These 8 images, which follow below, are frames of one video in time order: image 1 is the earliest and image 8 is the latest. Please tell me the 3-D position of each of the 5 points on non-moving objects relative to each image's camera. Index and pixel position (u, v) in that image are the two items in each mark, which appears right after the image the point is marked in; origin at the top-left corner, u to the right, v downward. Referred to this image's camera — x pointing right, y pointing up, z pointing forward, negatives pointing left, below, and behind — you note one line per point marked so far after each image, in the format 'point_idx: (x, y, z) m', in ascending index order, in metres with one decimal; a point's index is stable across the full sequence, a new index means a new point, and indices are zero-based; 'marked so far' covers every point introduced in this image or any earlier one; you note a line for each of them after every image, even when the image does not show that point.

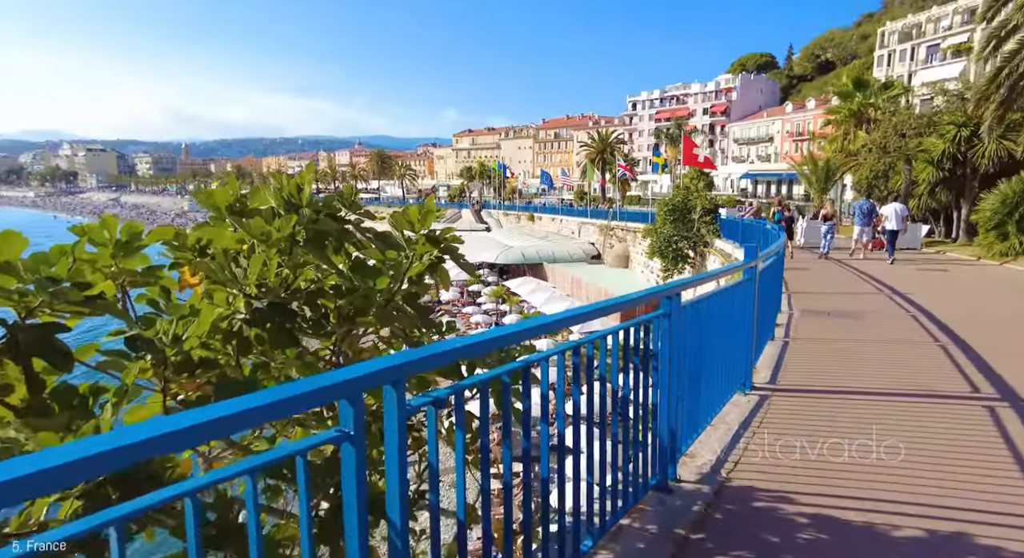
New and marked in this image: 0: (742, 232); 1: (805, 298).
0: (+6.9, +1.4, +16.7) m
1: (+4.8, -0.4, +8.9) m
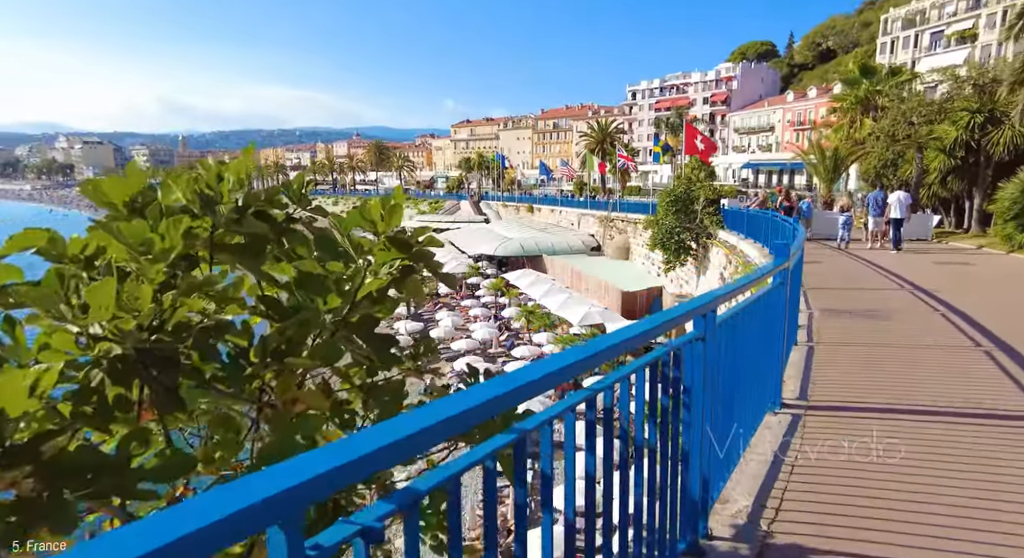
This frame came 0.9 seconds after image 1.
0: (+6.8, +1.6, +16.2) m
1: (+4.7, -0.4, +8.4) m
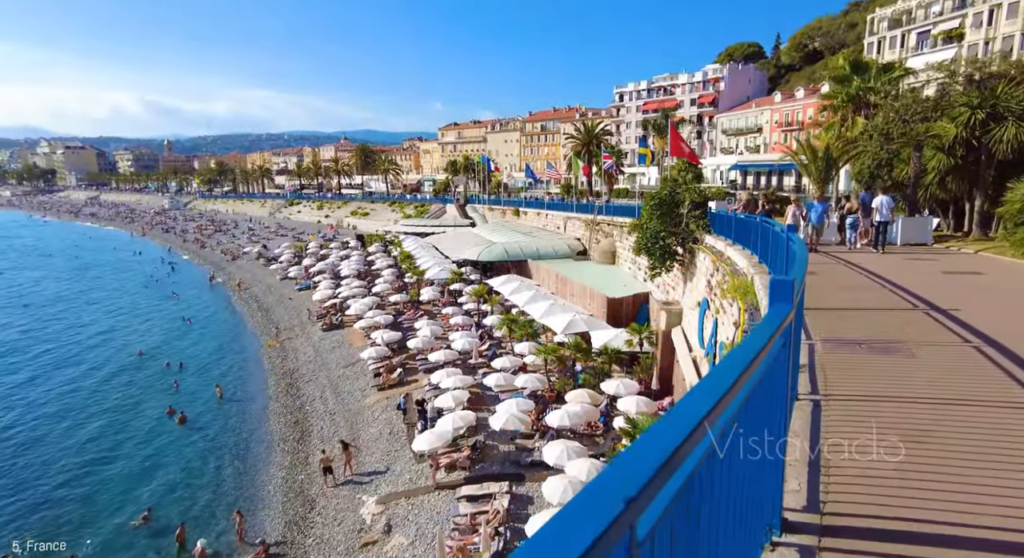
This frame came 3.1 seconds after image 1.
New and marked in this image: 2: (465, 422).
0: (+6.1, +1.4, +15.2) m
1: (+4.1, -0.6, +7.4) m
2: (-1.4, -4.3, +16.5) m
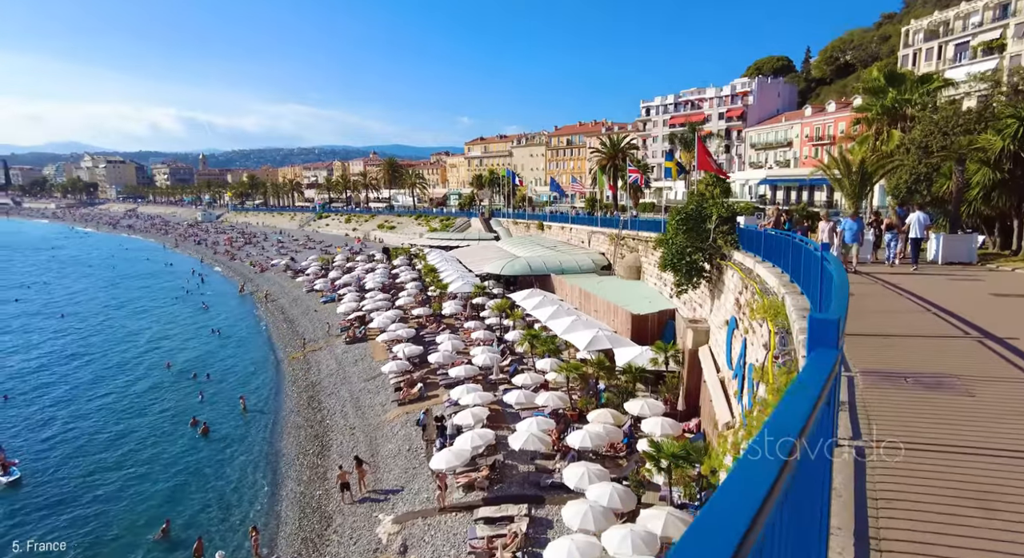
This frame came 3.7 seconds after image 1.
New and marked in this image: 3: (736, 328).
0: (+6.6, +0.9, +14.6) m
1: (+4.3, -0.8, +6.9) m
2: (-0.8, -4.8, +16.2) m
3: (+6.3, -1.4, +15.6) m
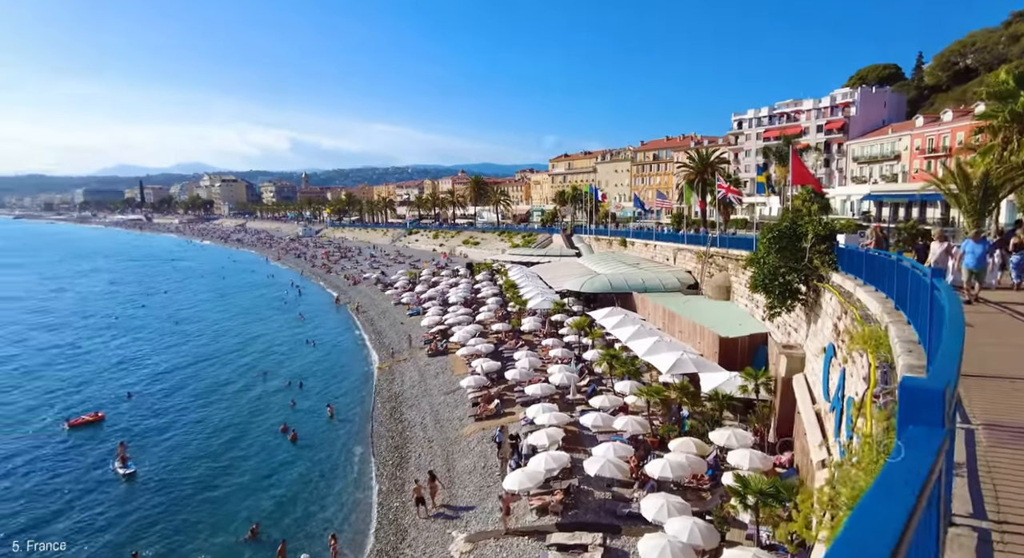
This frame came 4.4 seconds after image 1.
0: (+8.6, +0.3, +13.4) m
1: (+5.1, -1.2, +6.0) m
2: (+1.3, -5.3, +15.8) m
3: (+8.3, -2.0, +14.3) m
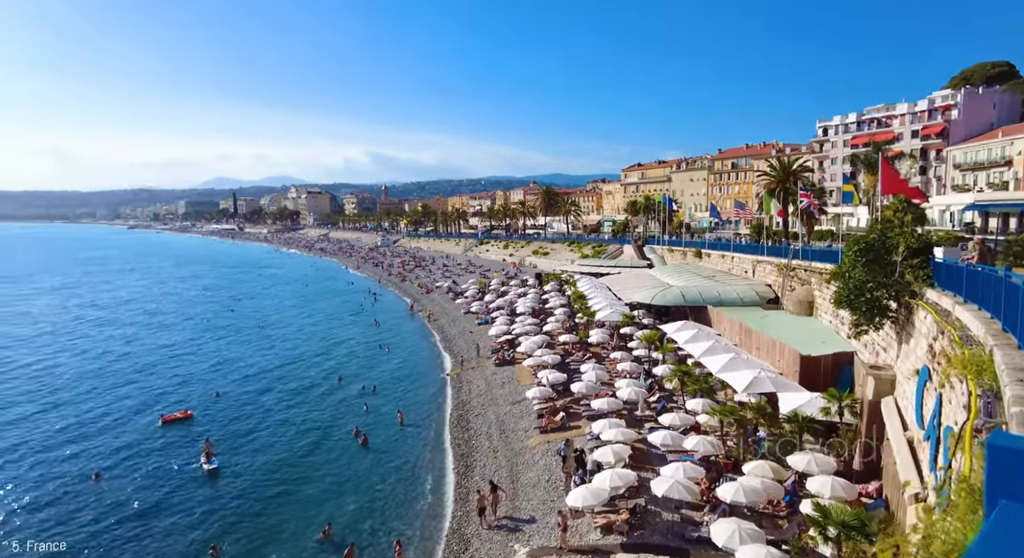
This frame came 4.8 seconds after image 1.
0: (+10.1, -0.1, +12.1) m
1: (+5.7, -1.4, +5.2) m
2: (+3.1, -5.6, +15.4) m
3: (+9.9, -2.4, +13.0) m
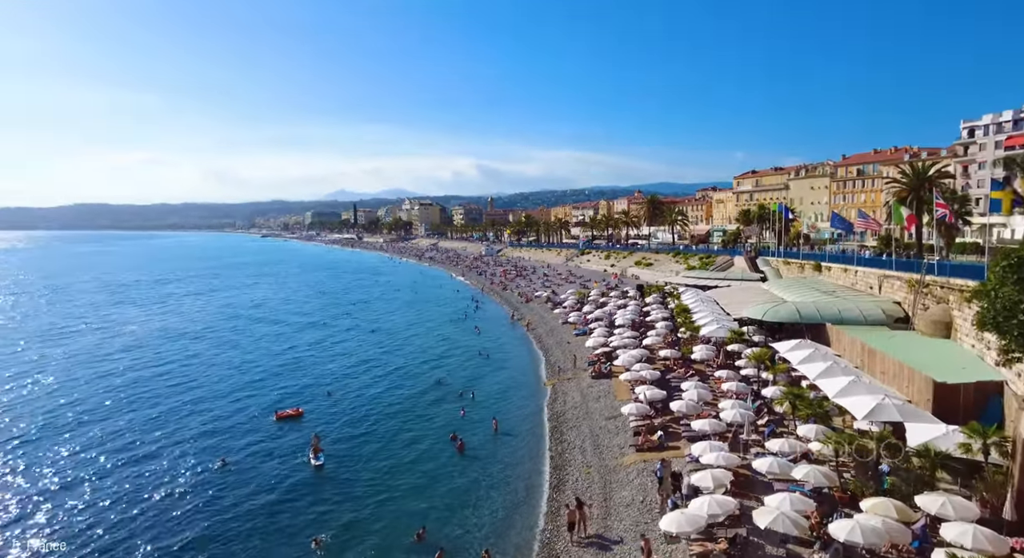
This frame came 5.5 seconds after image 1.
0: (+11.9, -0.5, +10.1) m
1: (+6.3, -1.6, +4.1) m
2: (+5.5, -6.0, +14.5) m
3: (+11.8, -2.9, +11.0) m
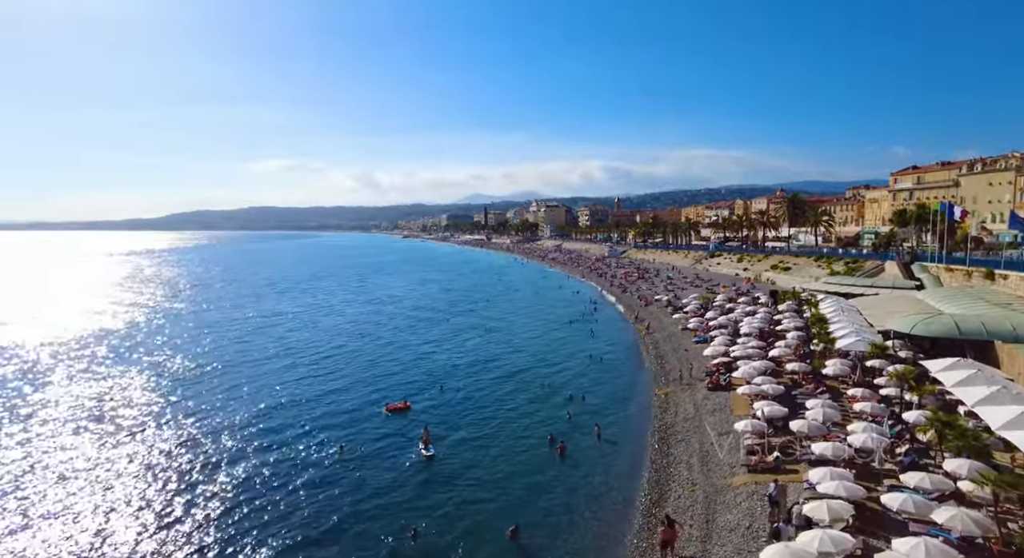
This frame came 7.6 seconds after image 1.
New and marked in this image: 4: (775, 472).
0: (+13.0, -0.8, +7.0) m
1: (+6.2, -1.7, +2.4) m
2: (+7.7, -6.2, +12.7) m
3: (+13.1, -3.1, +7.9) m
4: (+9.6, -6.9, +19.9) m
